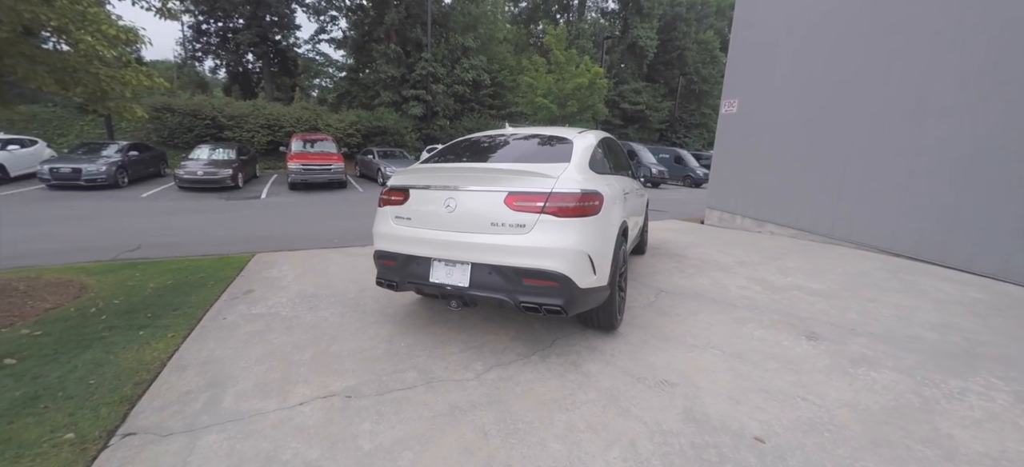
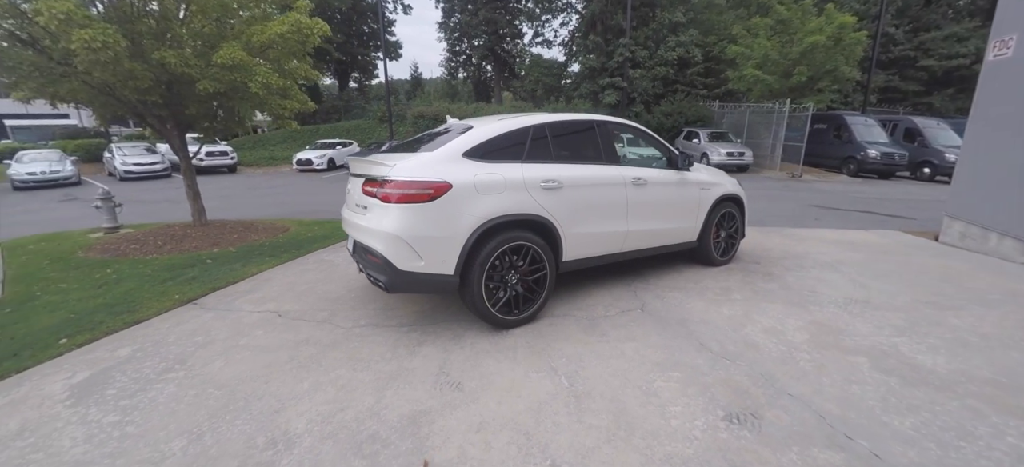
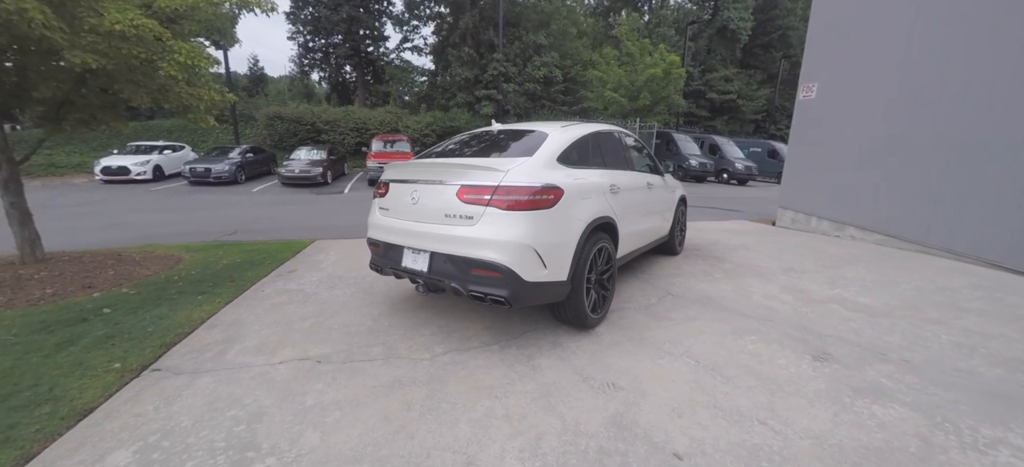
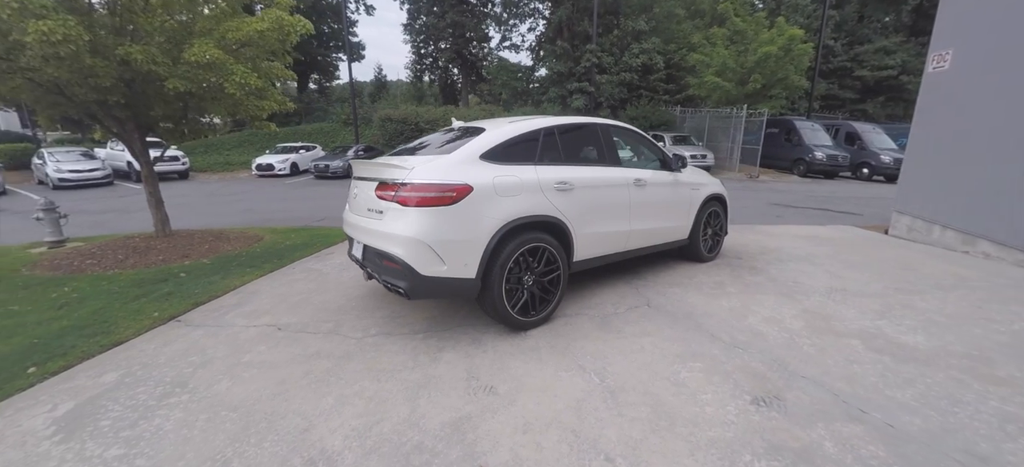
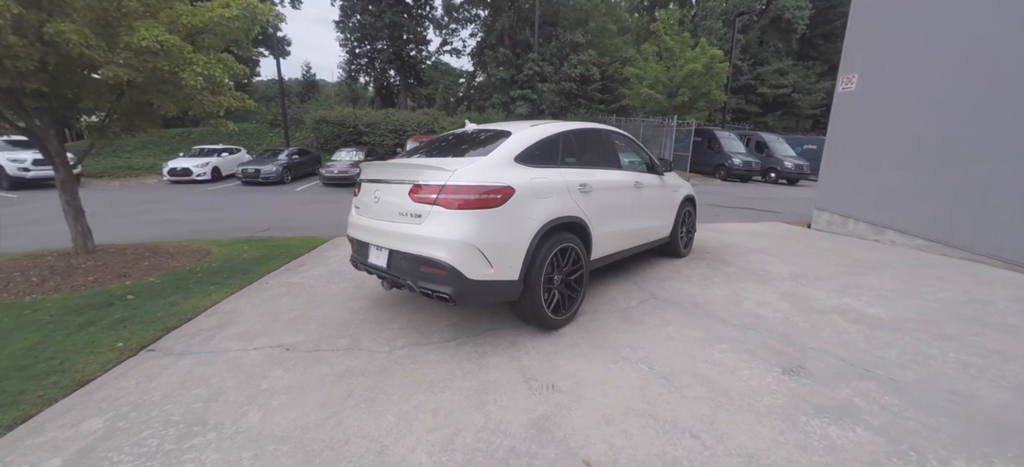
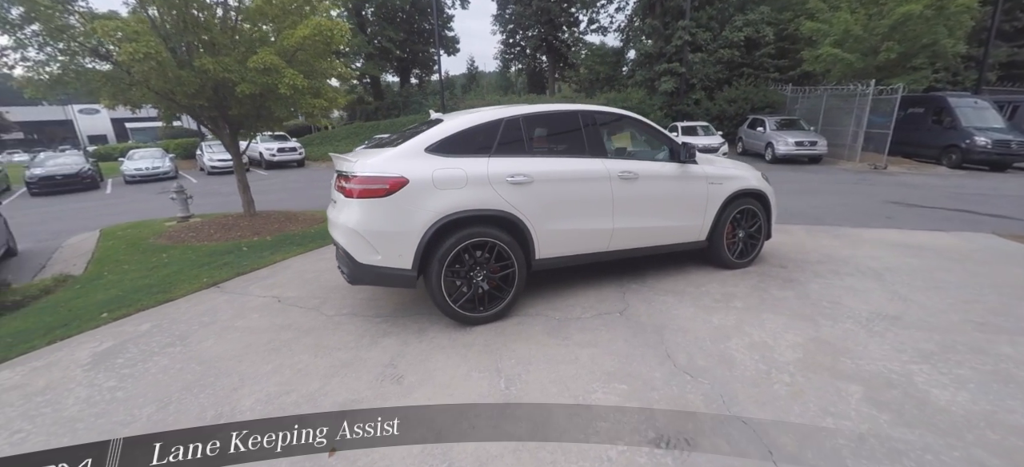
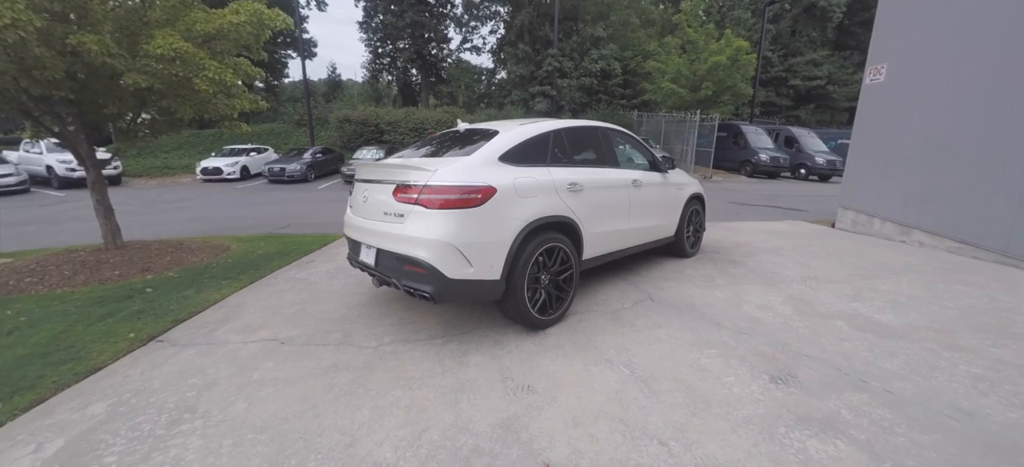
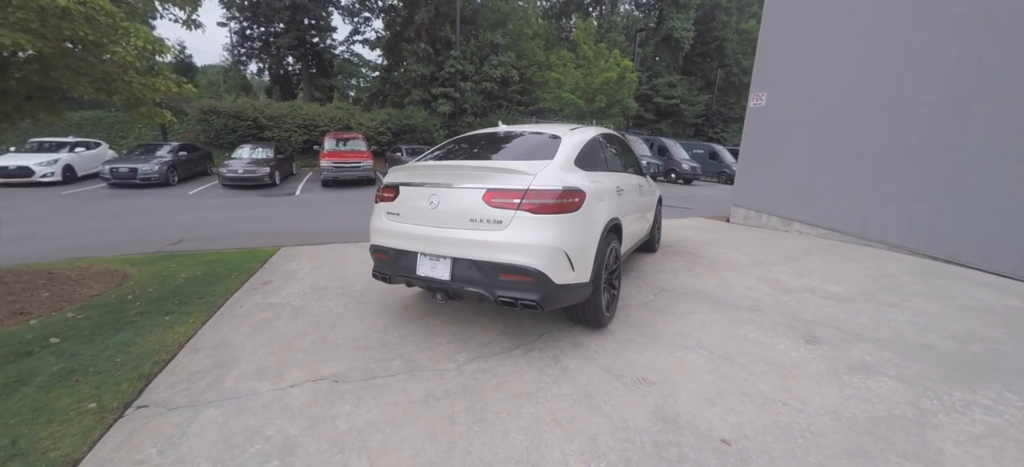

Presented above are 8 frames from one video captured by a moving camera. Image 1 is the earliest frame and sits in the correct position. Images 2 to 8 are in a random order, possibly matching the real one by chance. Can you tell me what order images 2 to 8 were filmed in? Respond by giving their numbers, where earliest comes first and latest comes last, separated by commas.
8, 3, 5, 7, 4, 2, 6
